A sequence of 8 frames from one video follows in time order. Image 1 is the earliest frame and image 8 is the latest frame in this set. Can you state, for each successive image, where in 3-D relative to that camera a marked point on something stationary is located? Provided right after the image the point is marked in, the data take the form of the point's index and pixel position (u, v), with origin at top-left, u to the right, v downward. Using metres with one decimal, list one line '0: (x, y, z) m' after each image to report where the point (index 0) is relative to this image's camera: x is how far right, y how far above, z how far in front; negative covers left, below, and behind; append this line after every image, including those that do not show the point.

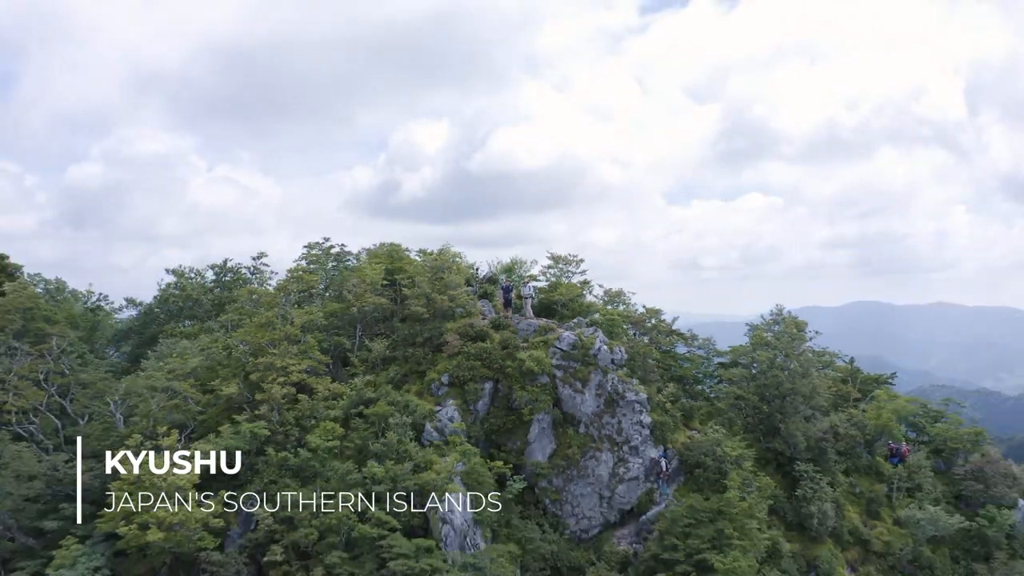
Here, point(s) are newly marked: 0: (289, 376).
0: (-4.6, -1.8, +11.9) m
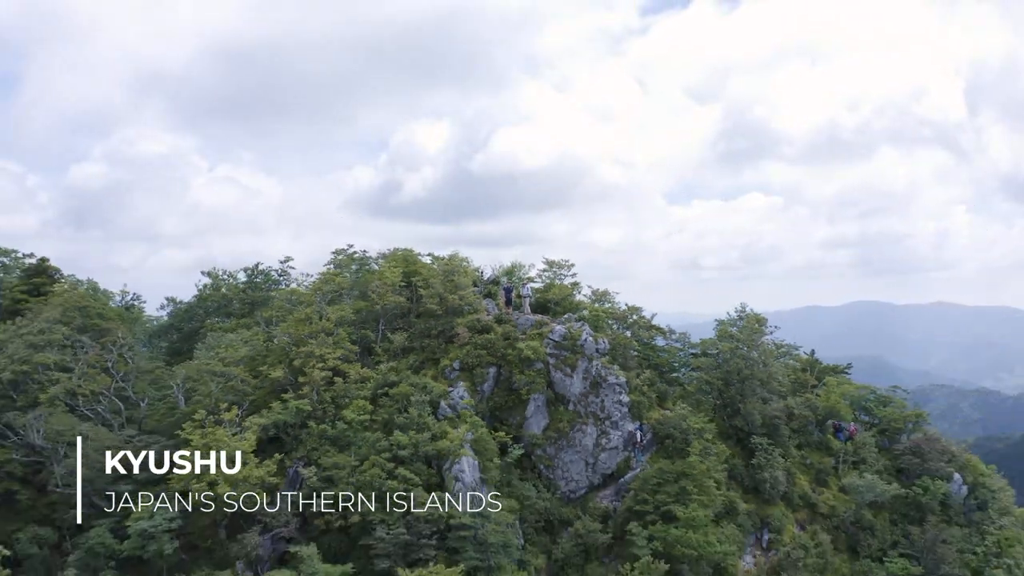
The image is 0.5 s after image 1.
0: (-4.6, -1.8, +14.2) m
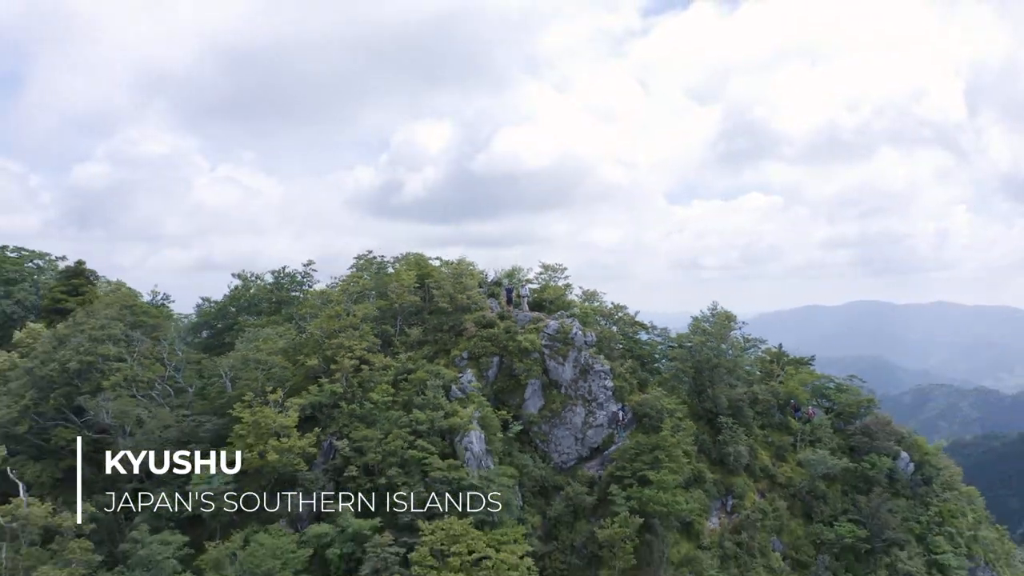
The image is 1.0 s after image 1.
0: (-4.6, -1.8, +16.5) m
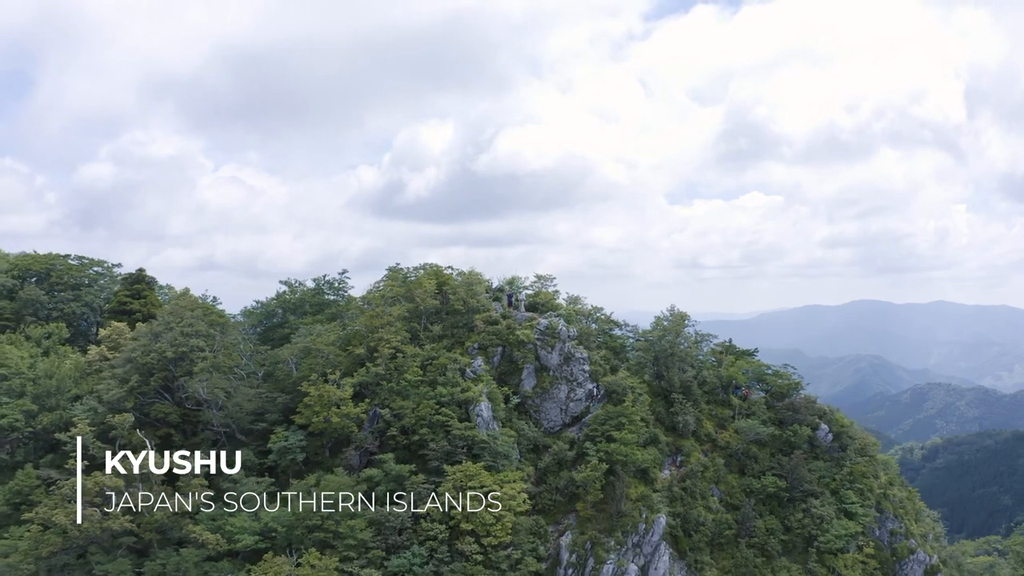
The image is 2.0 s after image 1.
0: (-4.6, -2.0, +21.5) m
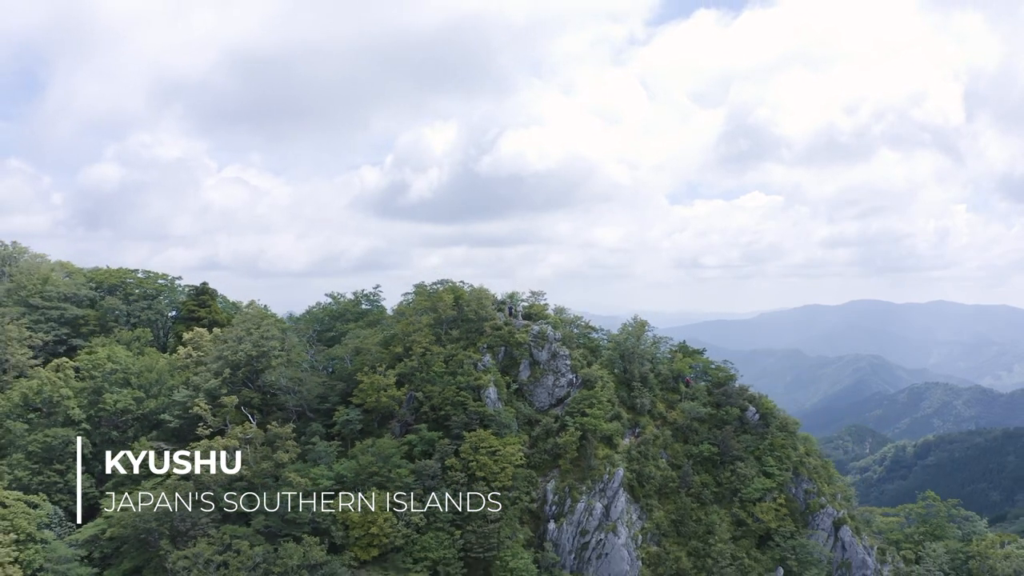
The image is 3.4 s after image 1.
0: (-4.6, -2.8, +28.8) m
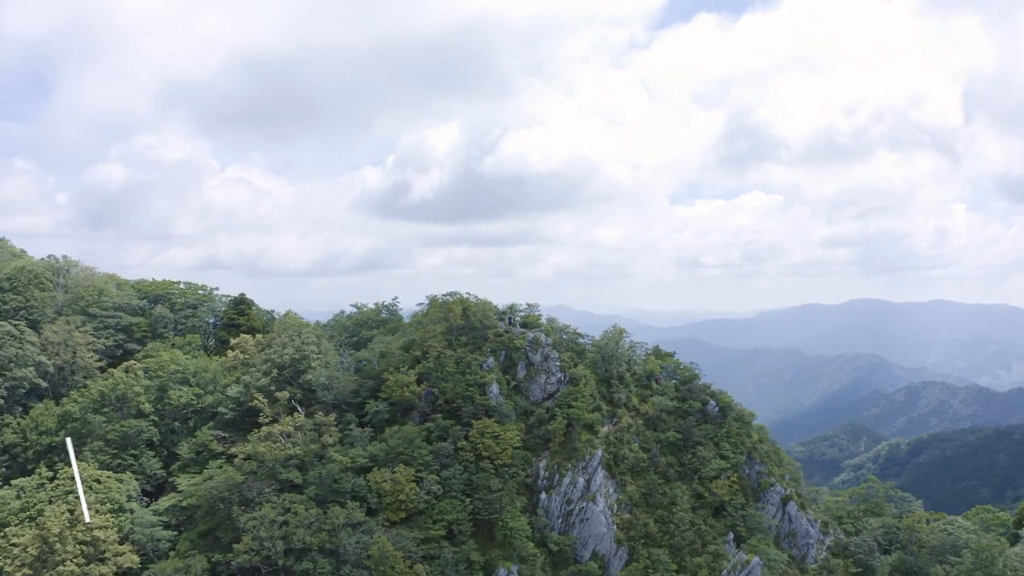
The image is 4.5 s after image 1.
0: (-4.6, -3.7, +34.8) m
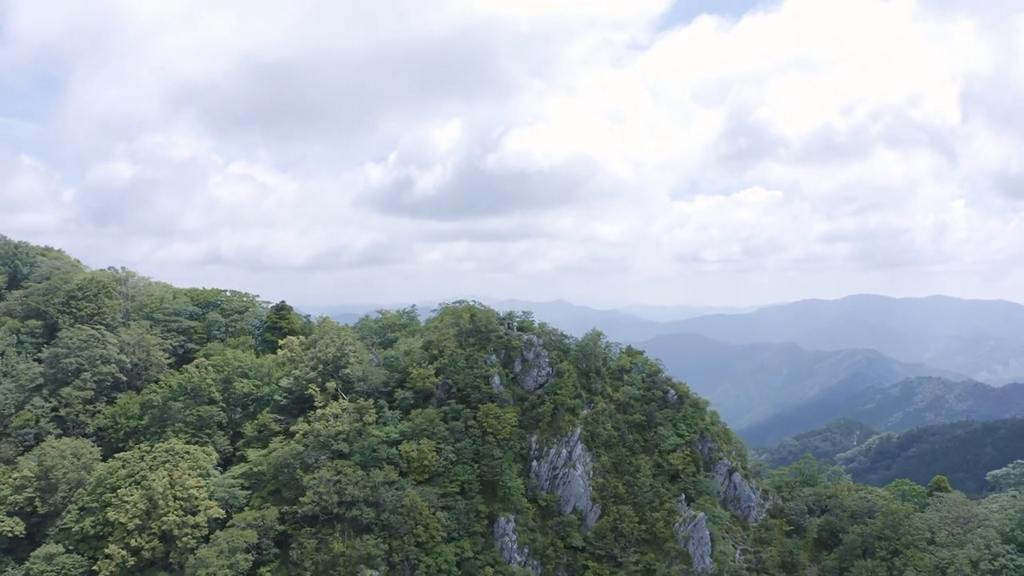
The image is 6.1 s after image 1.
0: (-4.7, -4.6, +43.7) m
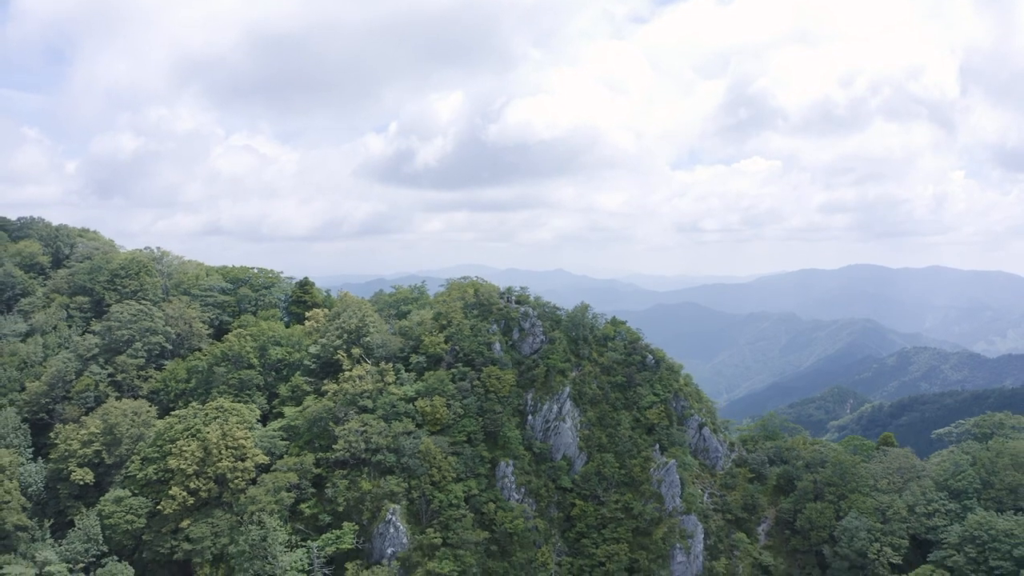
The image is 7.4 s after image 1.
0: (-4.8, -2.8, +50.4) m
